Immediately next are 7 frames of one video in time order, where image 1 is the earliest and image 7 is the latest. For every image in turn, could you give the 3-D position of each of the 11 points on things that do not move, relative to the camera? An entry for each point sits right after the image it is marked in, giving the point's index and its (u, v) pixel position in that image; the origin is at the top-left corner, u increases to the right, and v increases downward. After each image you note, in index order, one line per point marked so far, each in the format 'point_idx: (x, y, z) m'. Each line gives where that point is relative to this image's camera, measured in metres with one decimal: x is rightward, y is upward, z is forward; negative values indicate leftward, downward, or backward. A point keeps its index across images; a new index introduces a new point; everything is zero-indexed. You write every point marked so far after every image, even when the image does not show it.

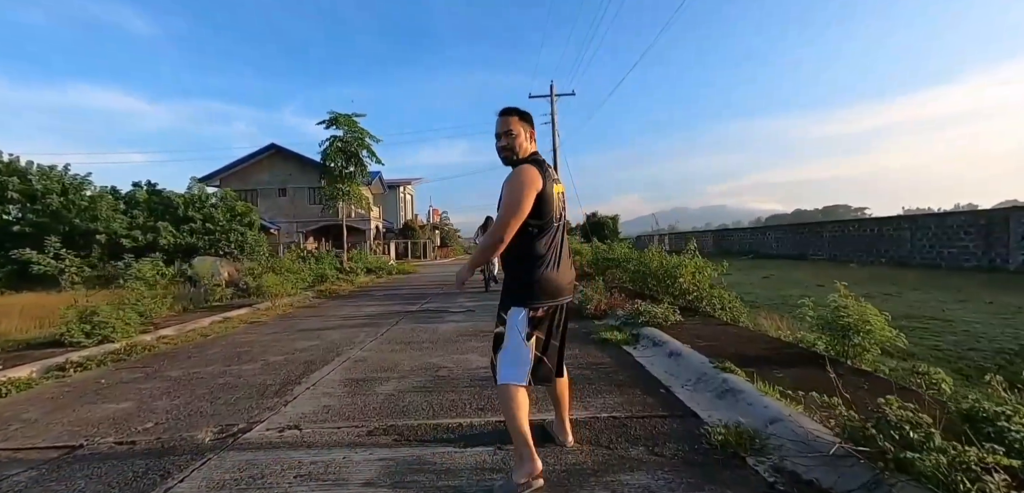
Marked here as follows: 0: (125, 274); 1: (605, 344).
0: (-4.9, -0.4, +6.4) m
1: (+0.8, -0.9, +4.5) m
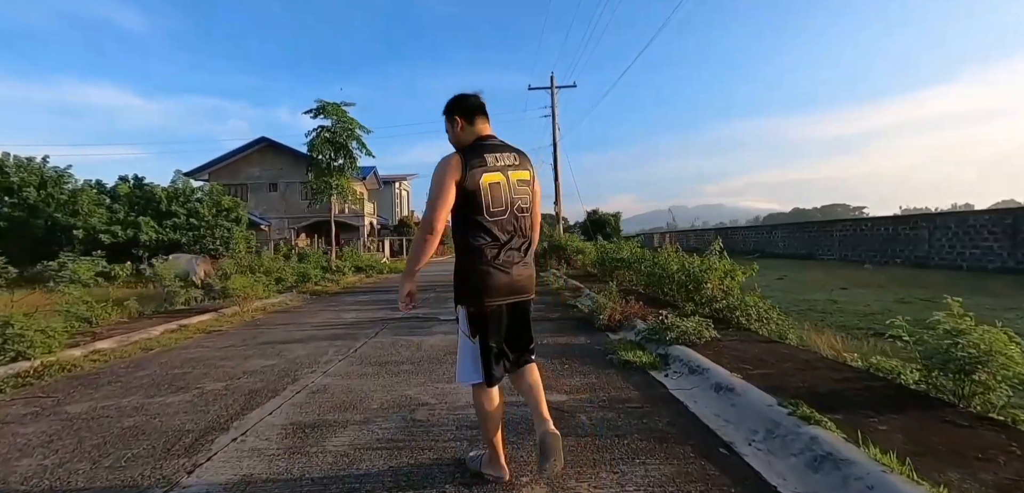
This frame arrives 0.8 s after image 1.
0: (-4.9, -0.3, +5.5) m
1: (+0.8, -0.9, +3.7) m
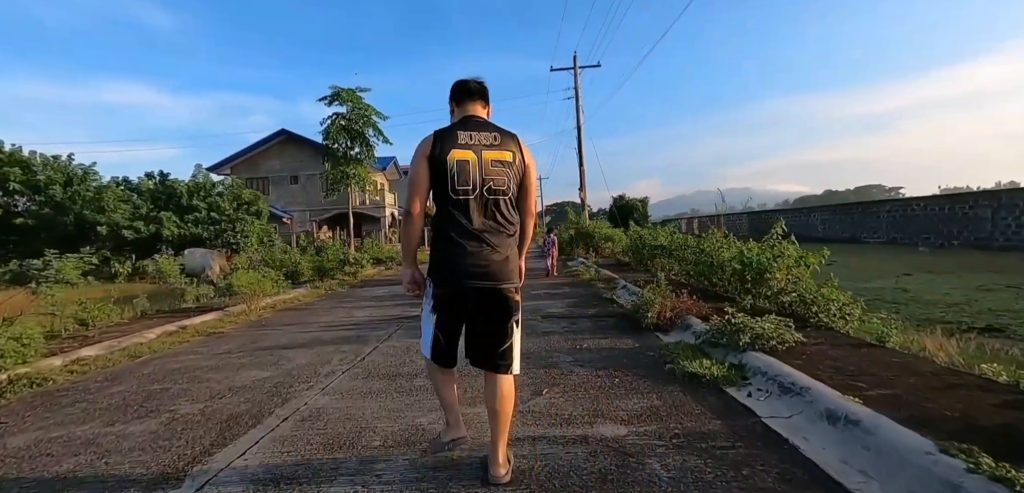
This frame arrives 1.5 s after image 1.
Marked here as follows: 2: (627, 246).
0: (-4.6, -0.3, +5.0) m
1: (+1.0, -0.8, +2.9) m
2: (+2.5, 0.0, +10.9) m
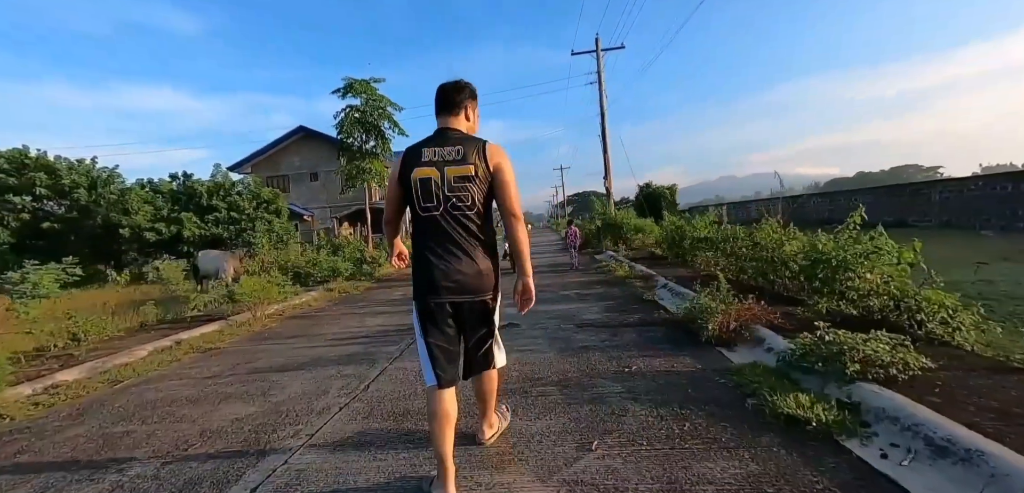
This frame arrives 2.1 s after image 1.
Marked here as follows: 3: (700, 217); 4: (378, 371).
0: (-4.4, -0.4, +4.6) m
1: (+1.2, -0.8, +2.2) m
2: (+3.0, +0.2, +10.1) m
3: (+3.4, +0.5, +9.3) m
4: (-0.9, -0.9, +3.6) m
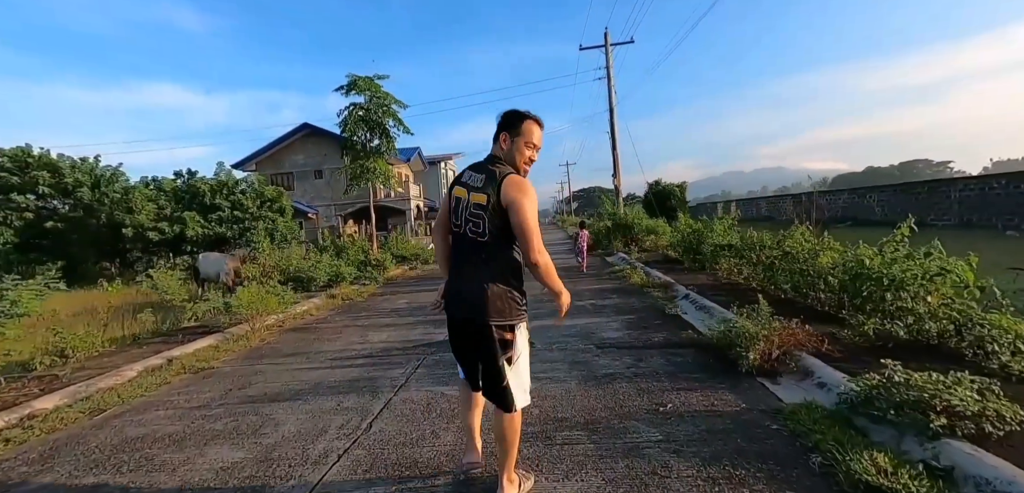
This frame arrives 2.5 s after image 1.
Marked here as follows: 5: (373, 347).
0: (-4.2, -0.5, +4.2) m
1: (+1.3, -0.9, +1.8) m
2: (+3.2, +0.1, +9.7) m
3: (+3.6, +0.5, +8.9) m
4: (-0.8, -1.0, +3.2) m
5: (-1.3, -1.0, +4.9) m
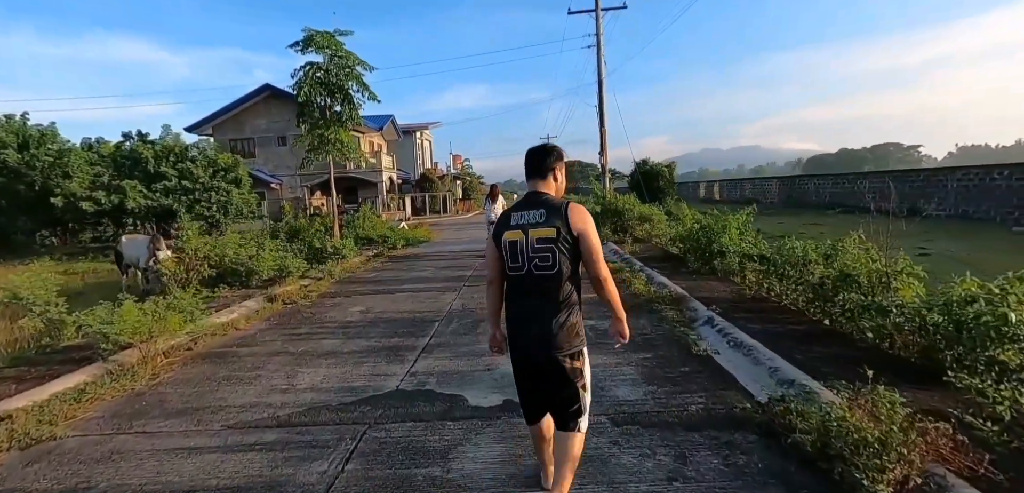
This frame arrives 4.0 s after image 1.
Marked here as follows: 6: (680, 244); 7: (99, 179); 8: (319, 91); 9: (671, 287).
0: (-4.3, -0.6, +2.7) m
1: (+1.3, -1.2, +0.6) m
2: (+2.8, +0.2, +8.5) m
3: (+3.3, +0.5, +7.7) m
4: (-0.9, -1.2, +1.9) m
5: (-1.5, -1.1, +3.5) m
6: (+2.8, +0.1, +8.6) m
7: (-14.8, +2.4, +18.3) m
8: (-4.4, +3.6, +11.8) m
9: (+1.9, -0.5, +6.2) m
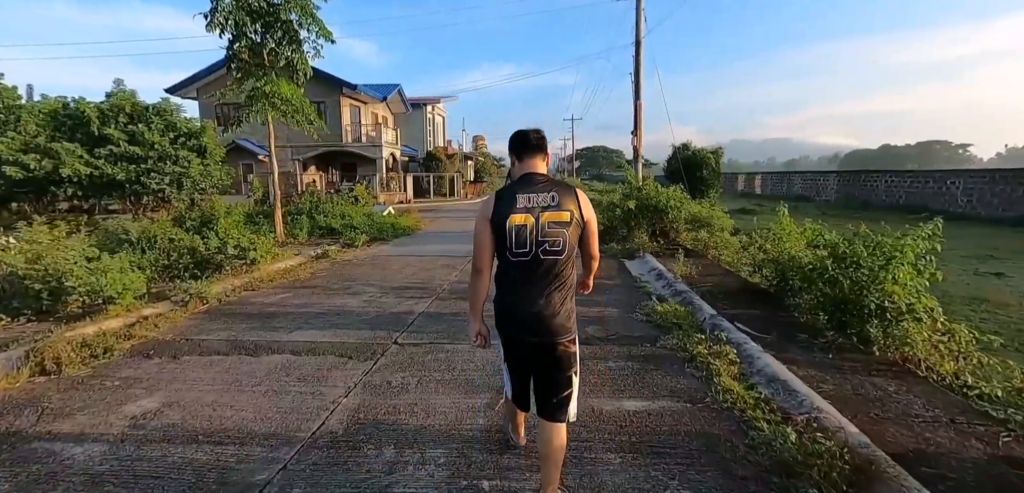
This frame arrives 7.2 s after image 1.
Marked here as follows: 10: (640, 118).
0: (-4.8, -0.8, -0.4) m
1: (+0.7, -1.7, -2.7) m
2: (+2.6, -0.2, +5.0) m
3: (+3.1, +0.1, +4.2) m
4: (-1.4, -1.6, -1.4) m
5: (-1.9, -1.3, +0.3) m
6: (+2.6, -0.3, +5.2) m
7: (-14.4, +3.2, +15.5) m
8: (-4.3, +3.7, +8.5) m
9: (+1.6, -0.9, +2.8) m
10: (+4.1, +4.2, +16.4) m
